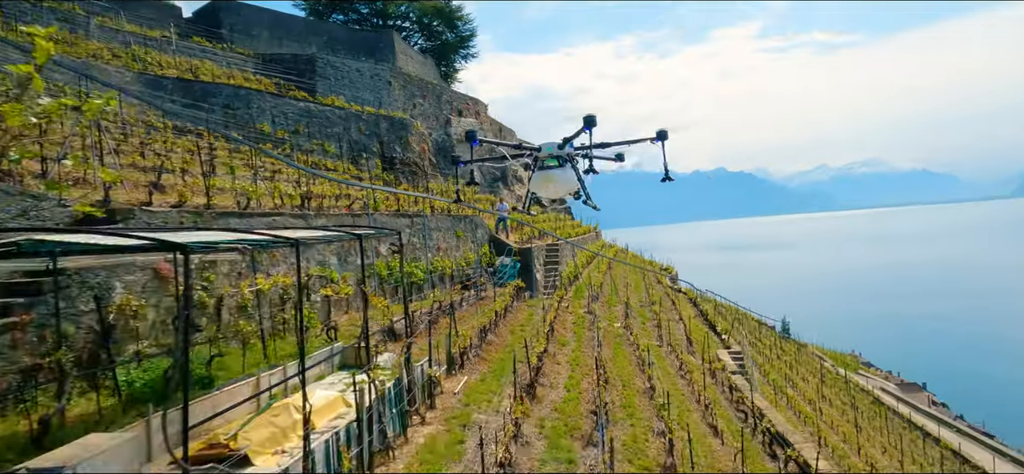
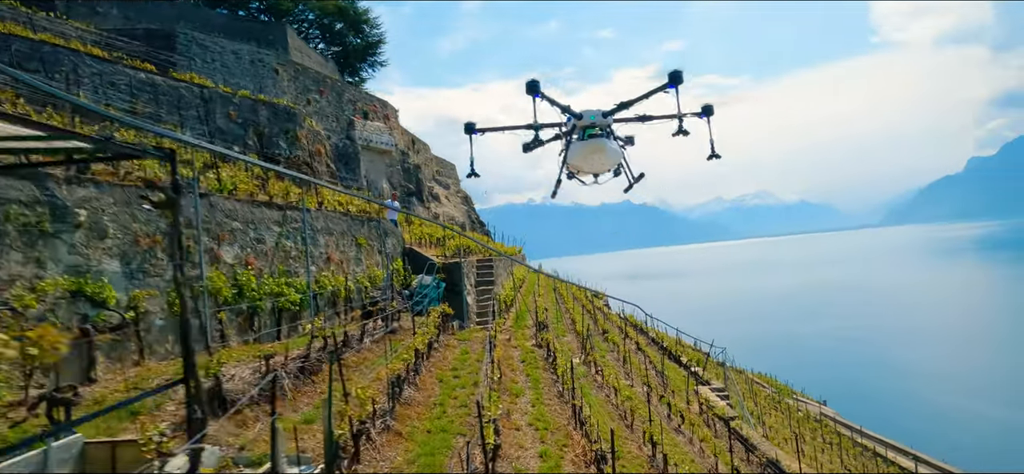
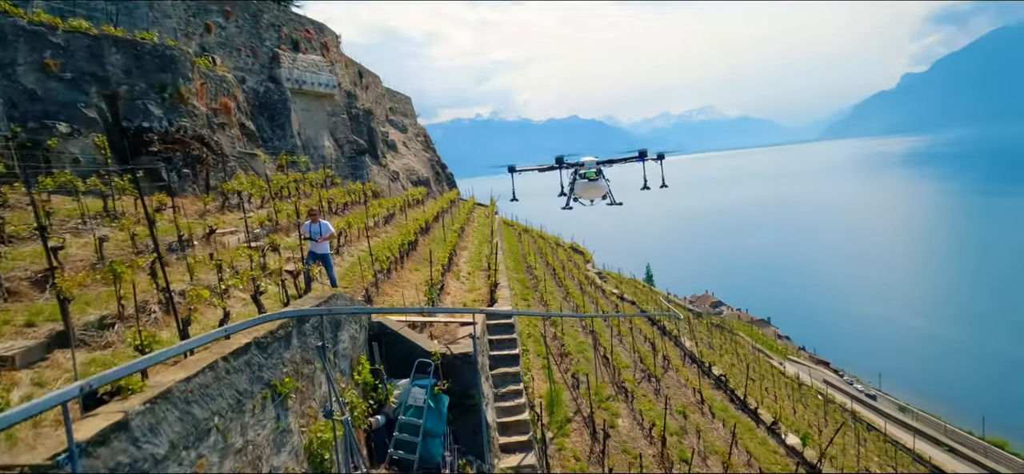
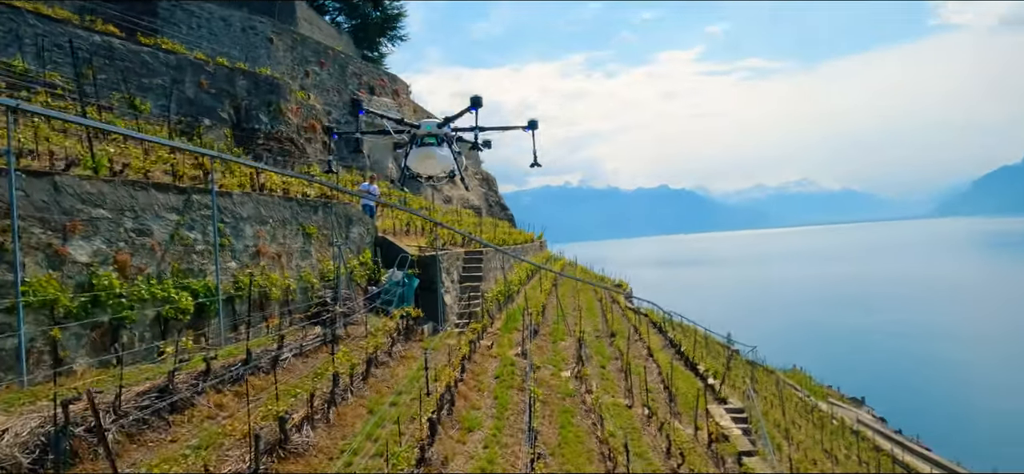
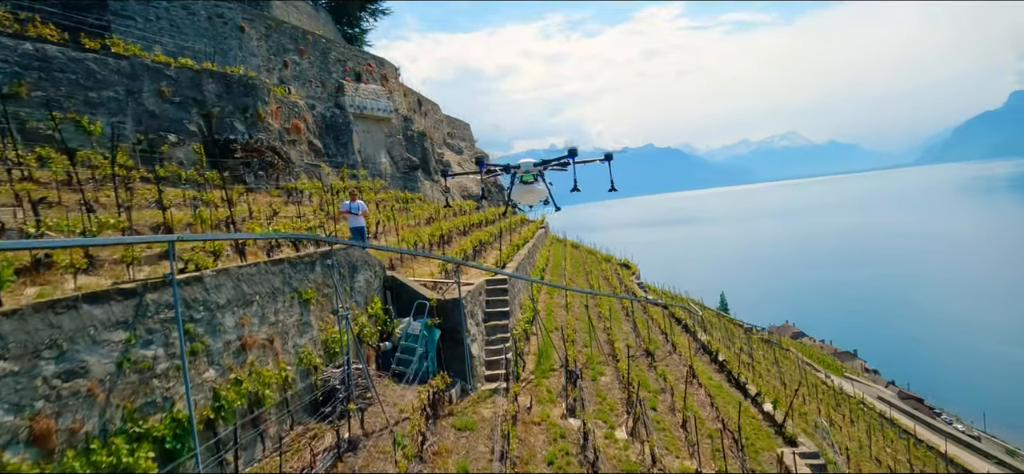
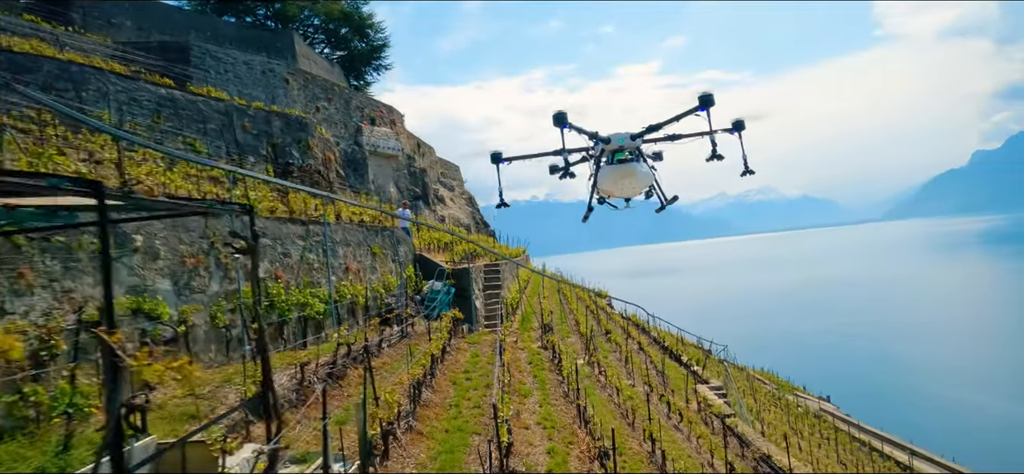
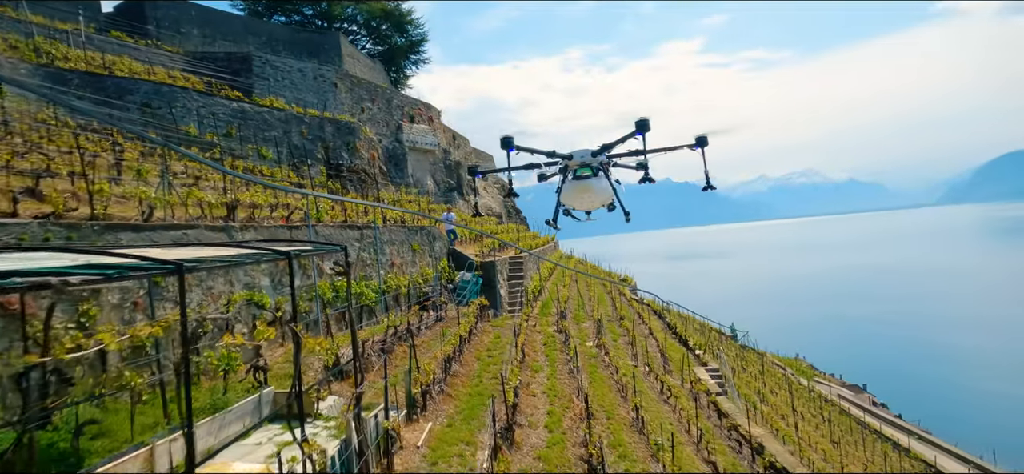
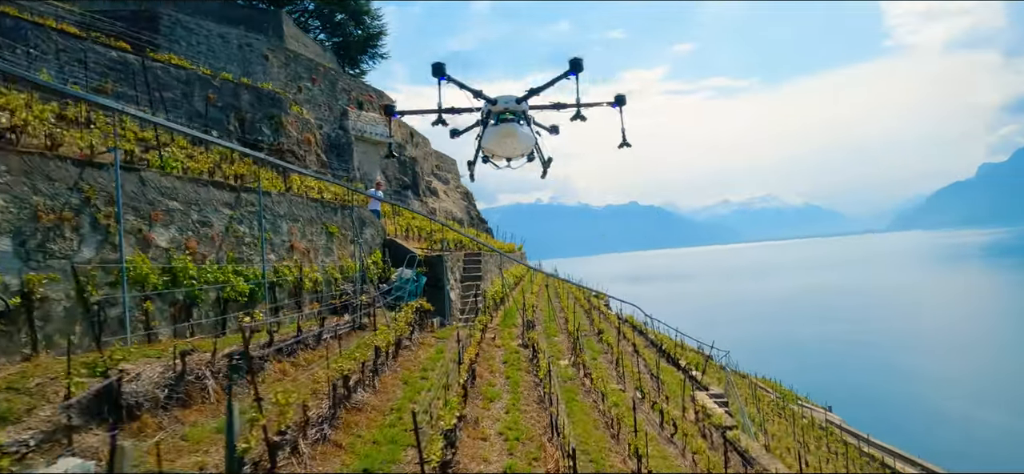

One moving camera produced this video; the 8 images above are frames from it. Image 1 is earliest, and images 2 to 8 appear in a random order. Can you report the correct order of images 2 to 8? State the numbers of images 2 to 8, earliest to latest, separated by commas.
7, 6, 2, 8, 4, 5, 3
